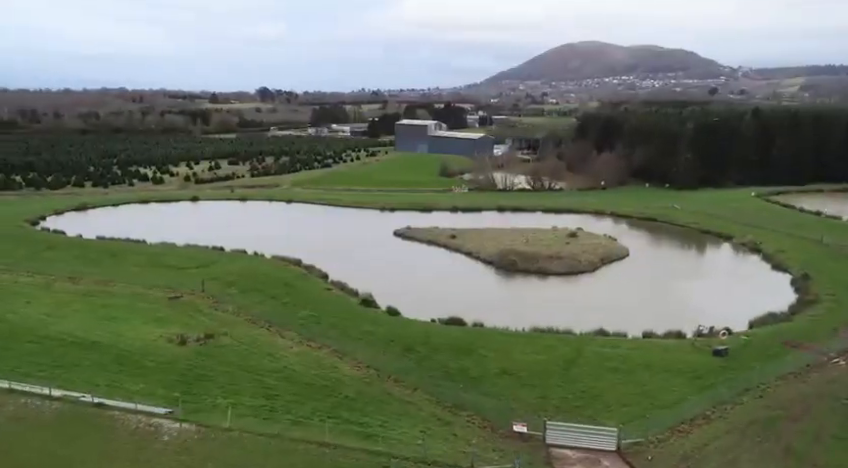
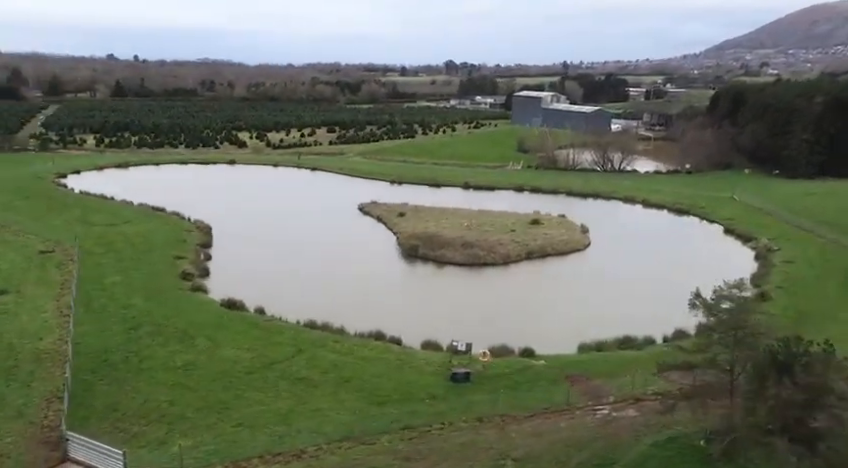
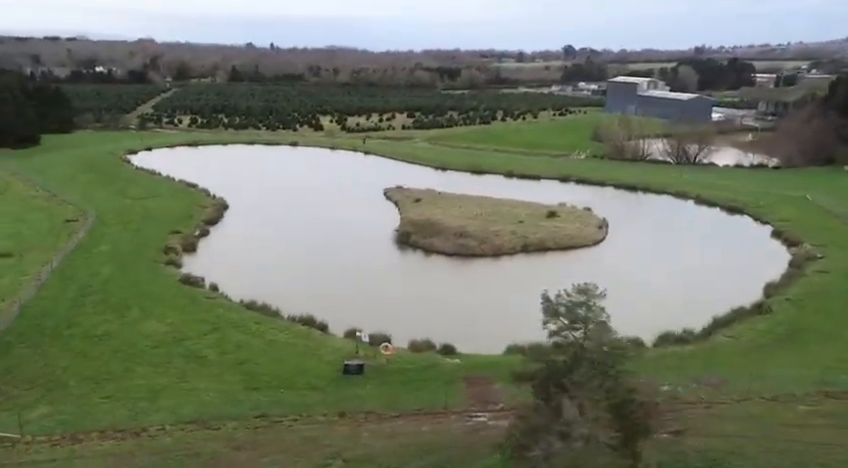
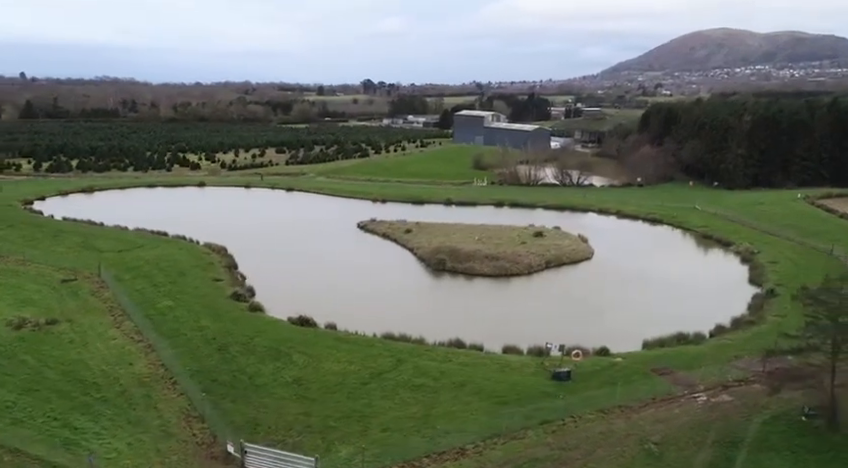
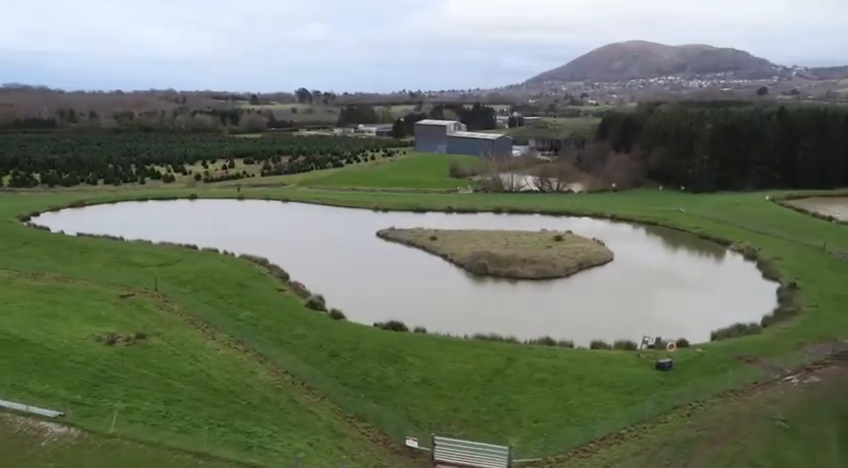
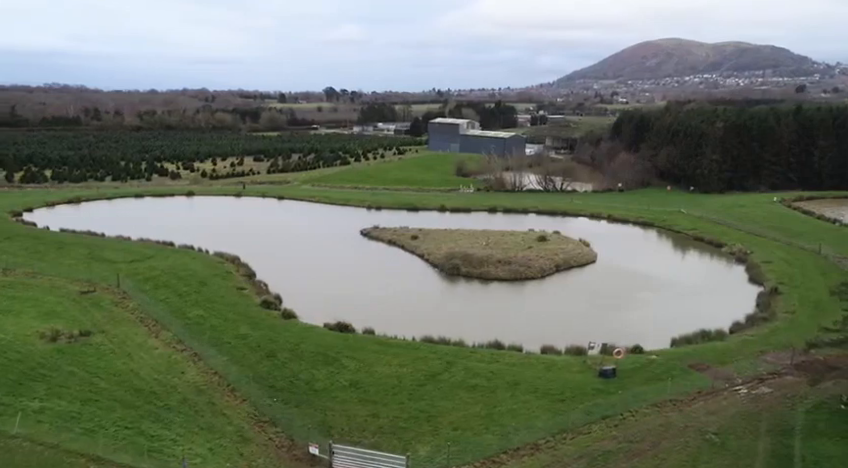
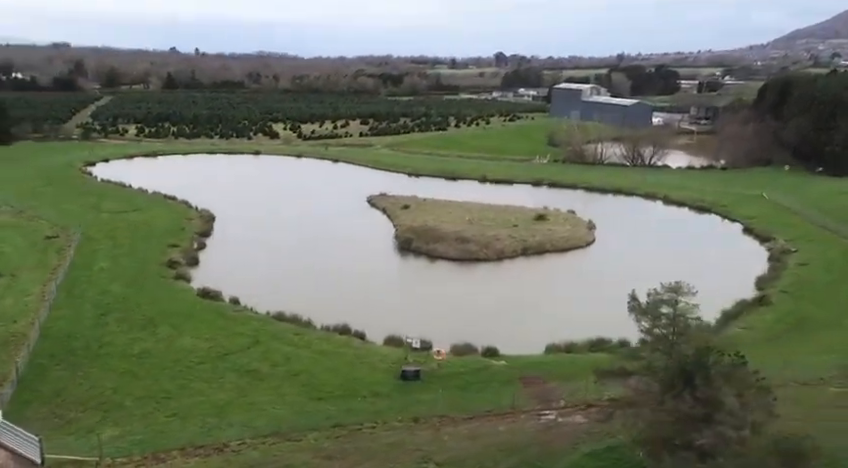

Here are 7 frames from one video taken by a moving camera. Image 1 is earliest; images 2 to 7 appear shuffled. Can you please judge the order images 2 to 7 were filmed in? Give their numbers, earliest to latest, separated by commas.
5, 6, 4, 2, 7, 3
